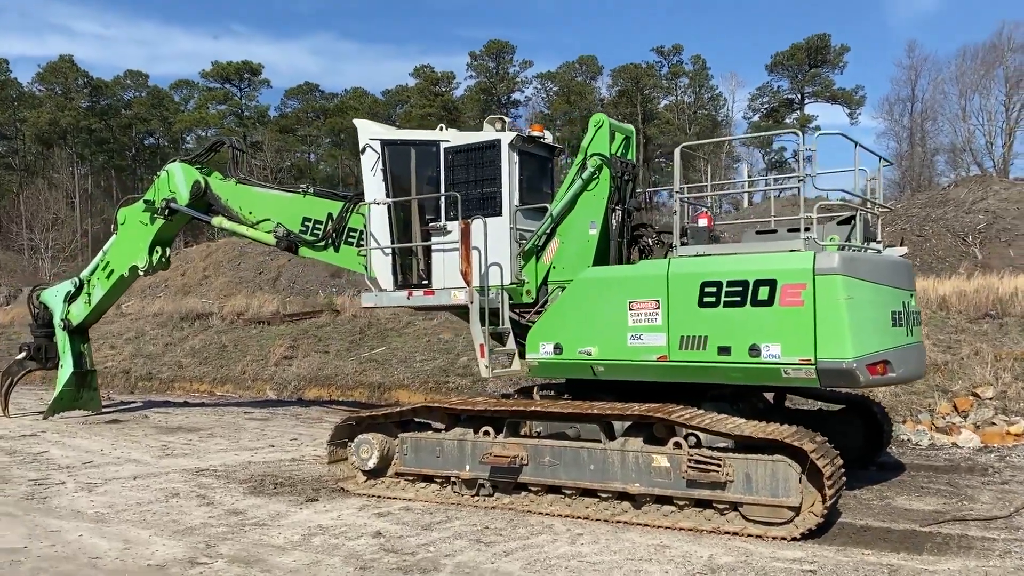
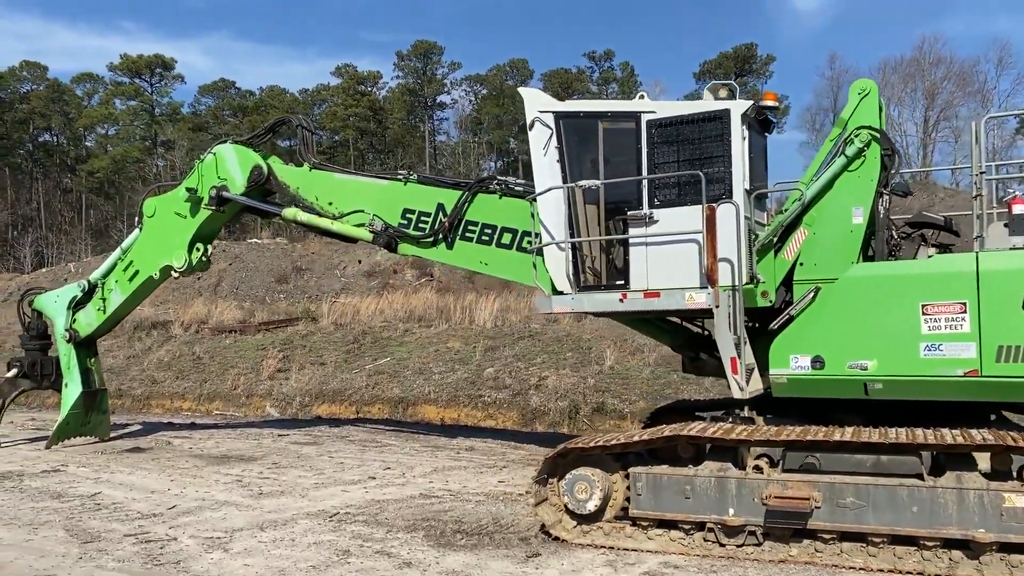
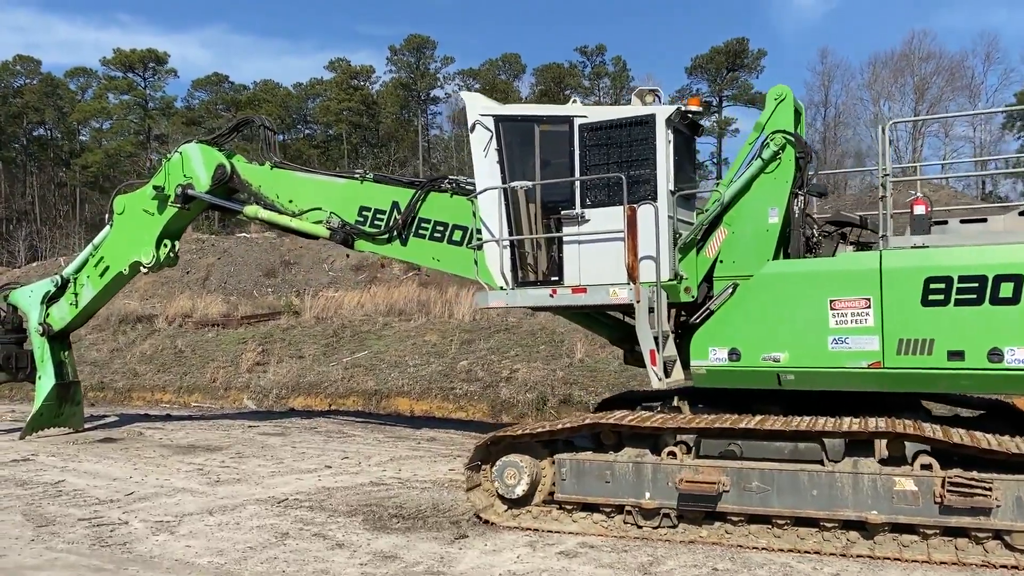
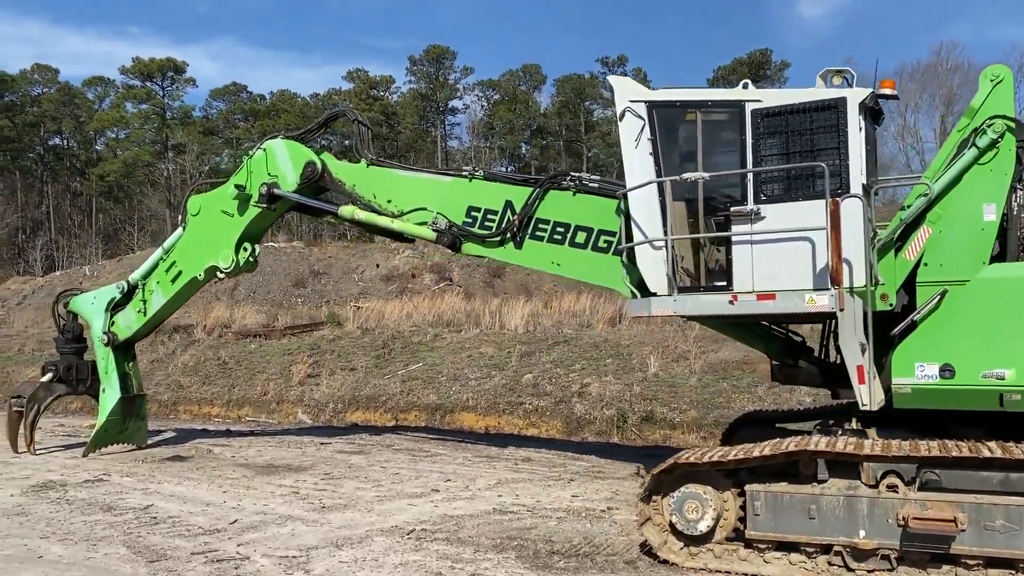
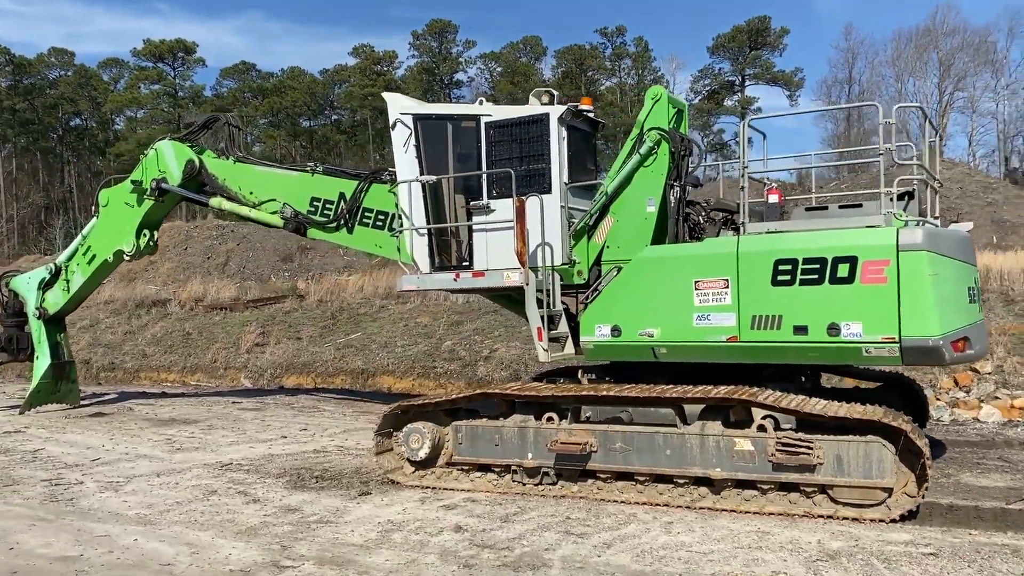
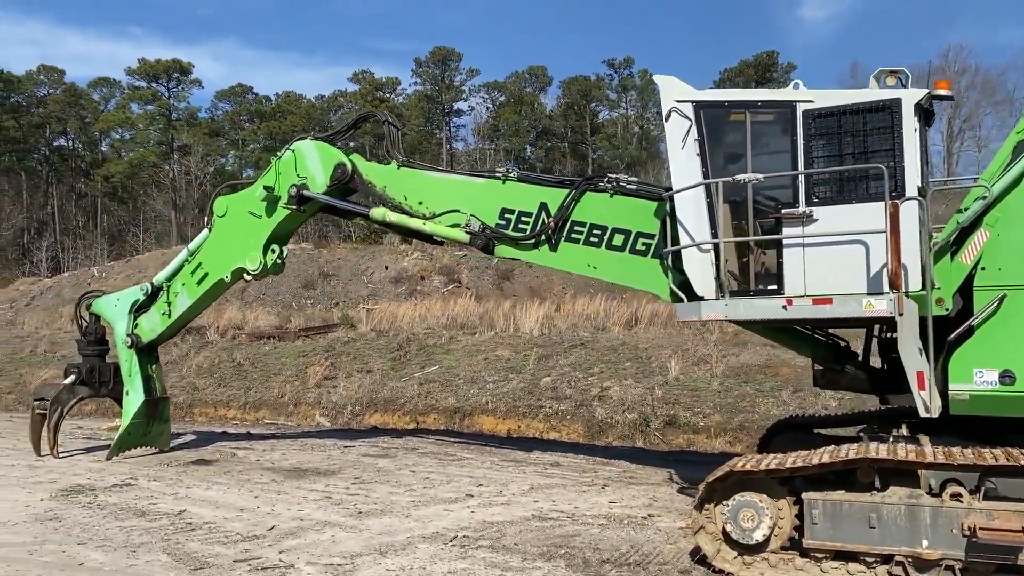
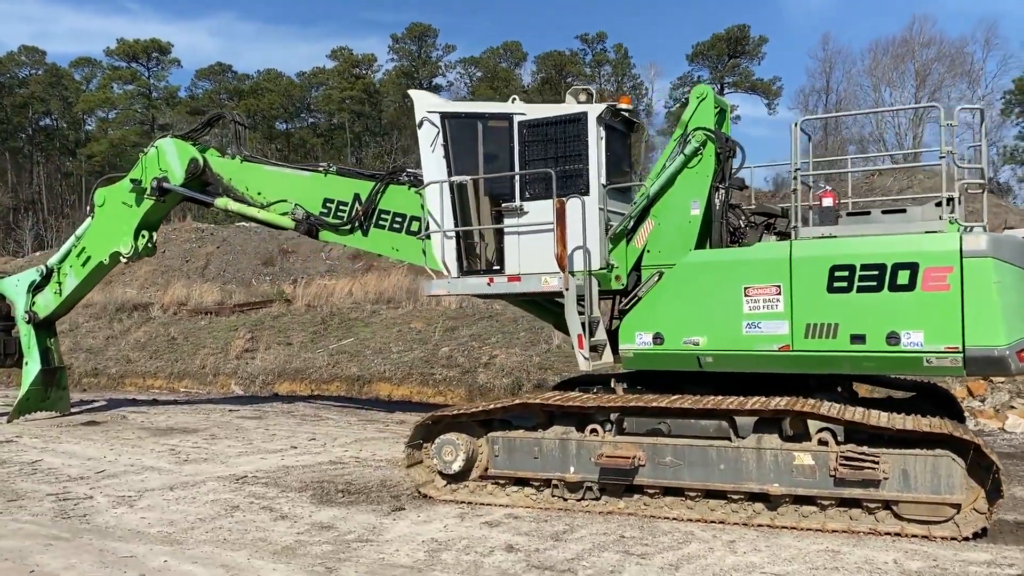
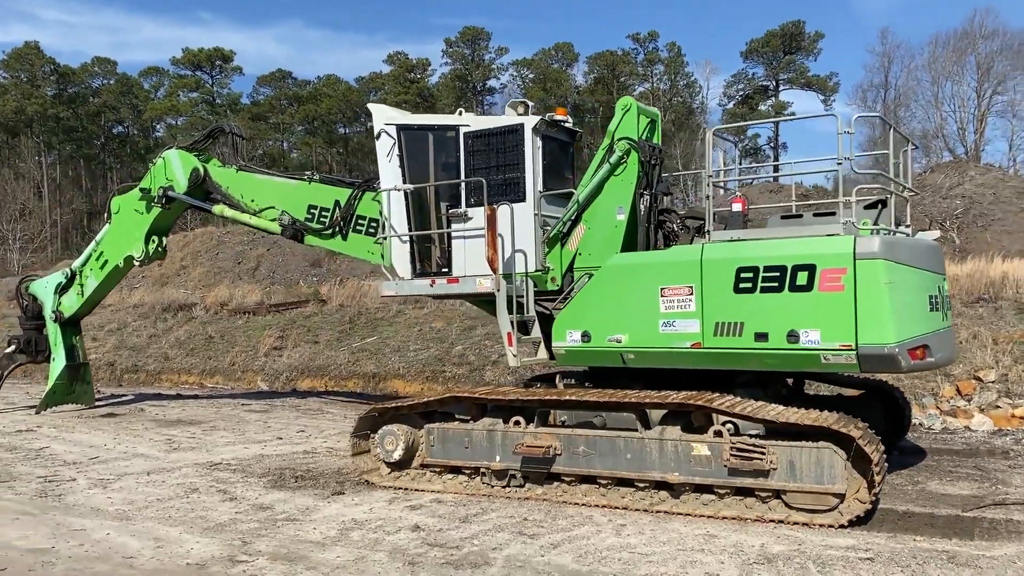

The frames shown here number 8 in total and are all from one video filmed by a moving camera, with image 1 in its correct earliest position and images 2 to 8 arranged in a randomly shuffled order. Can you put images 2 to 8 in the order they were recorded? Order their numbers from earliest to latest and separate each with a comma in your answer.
8, 5, 7, 3, 2, 4, 6
